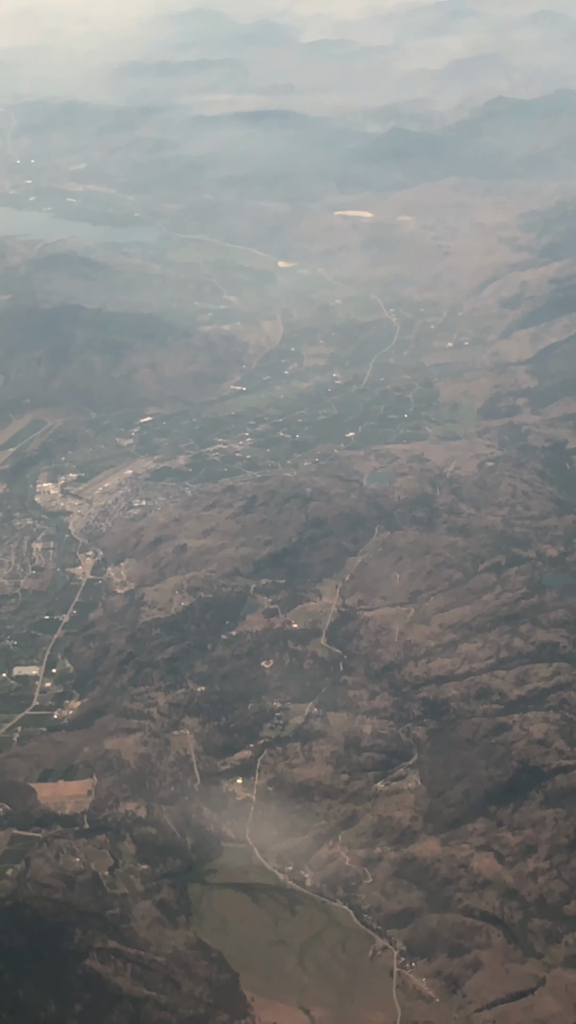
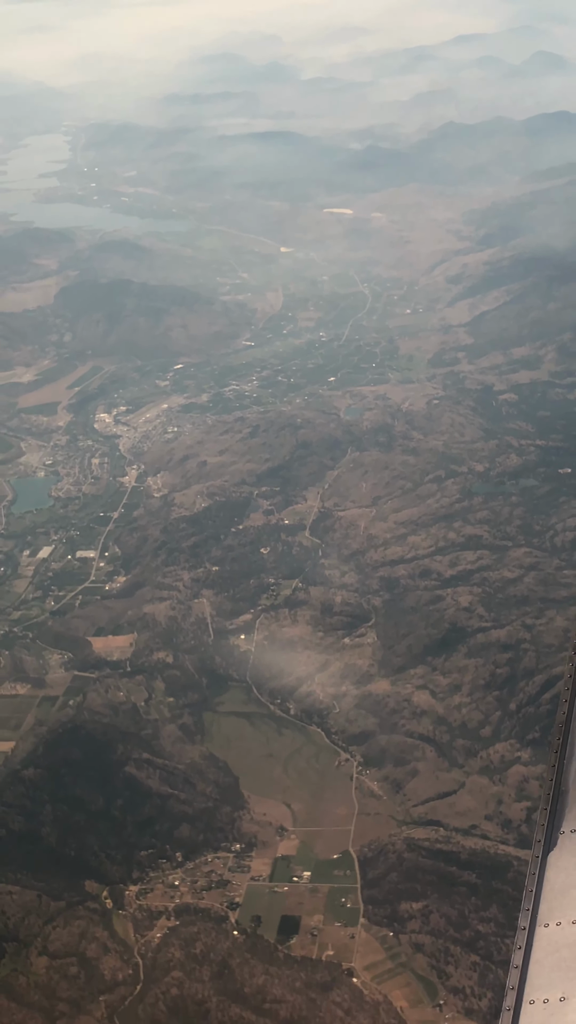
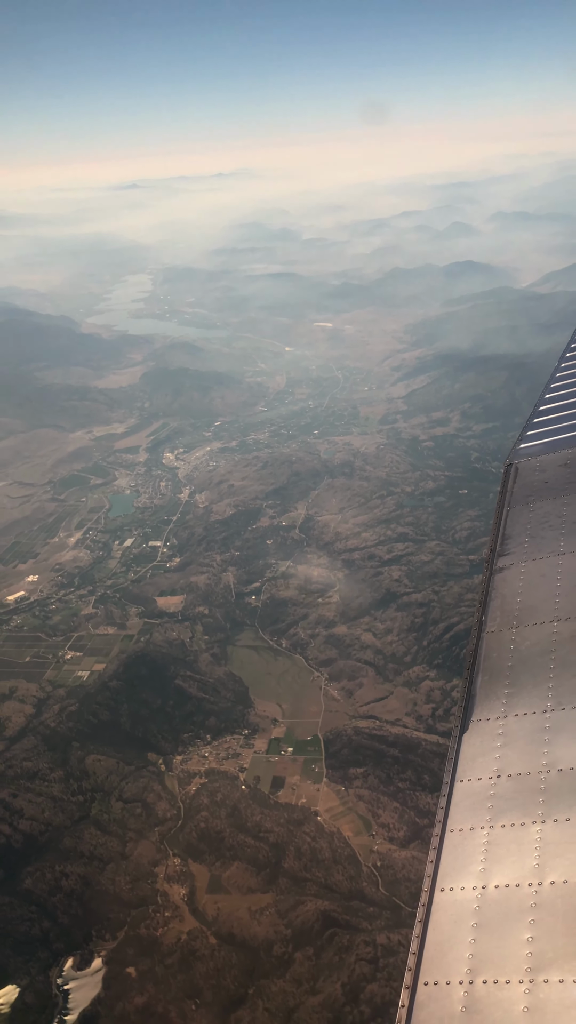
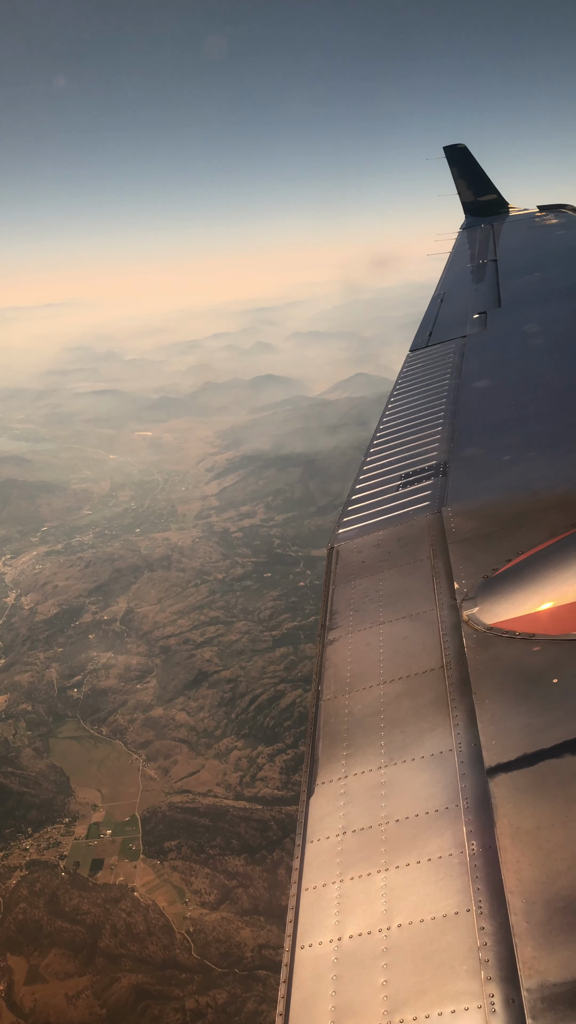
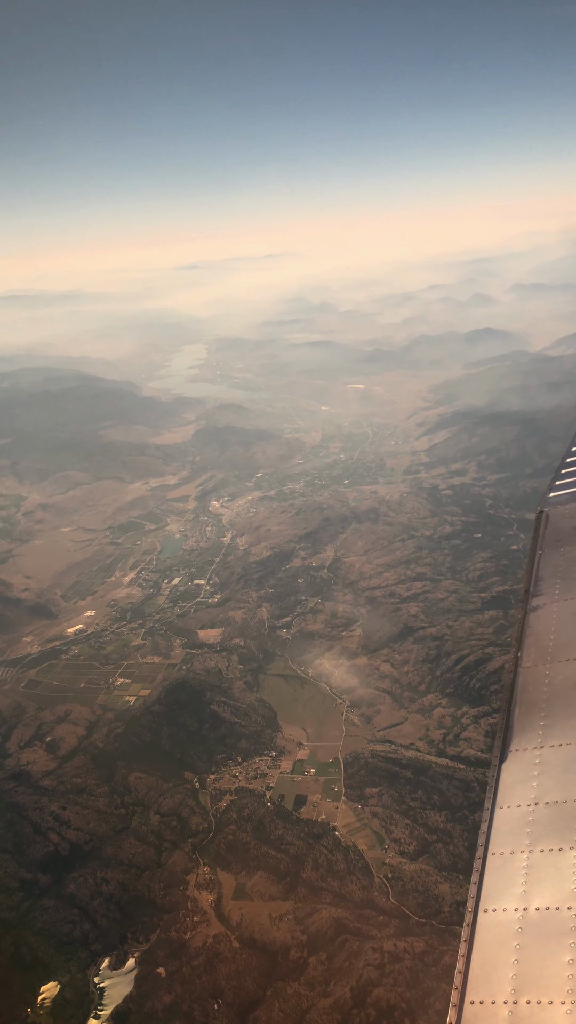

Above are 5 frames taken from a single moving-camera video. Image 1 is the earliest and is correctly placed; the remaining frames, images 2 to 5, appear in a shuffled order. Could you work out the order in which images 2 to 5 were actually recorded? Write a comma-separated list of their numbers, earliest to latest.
2, 3, 5, 4
